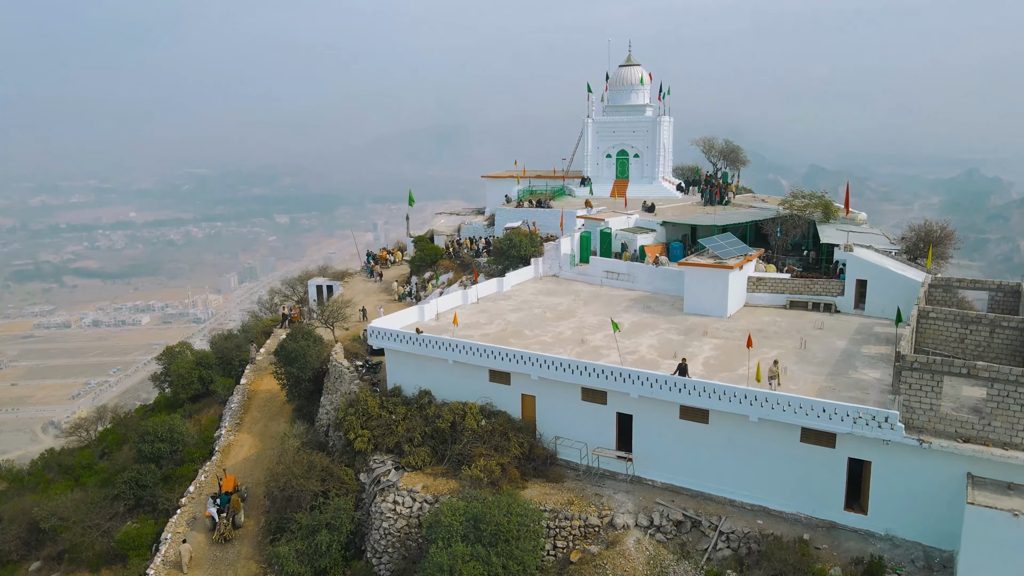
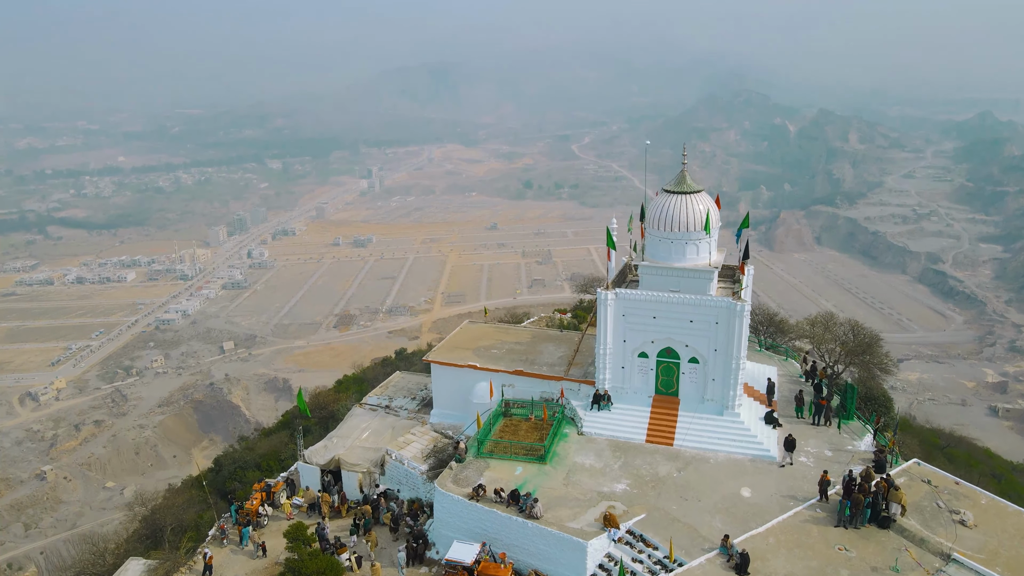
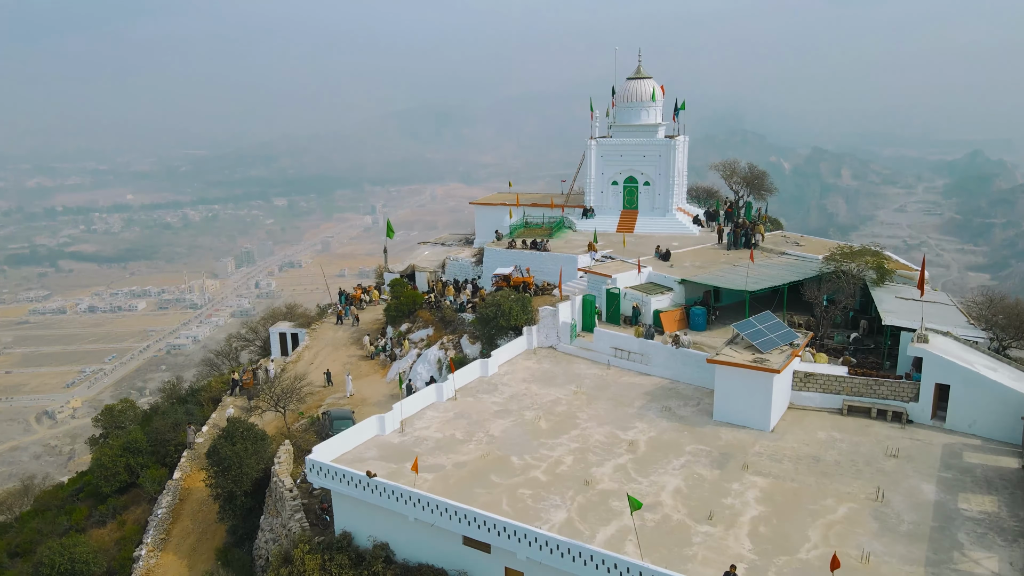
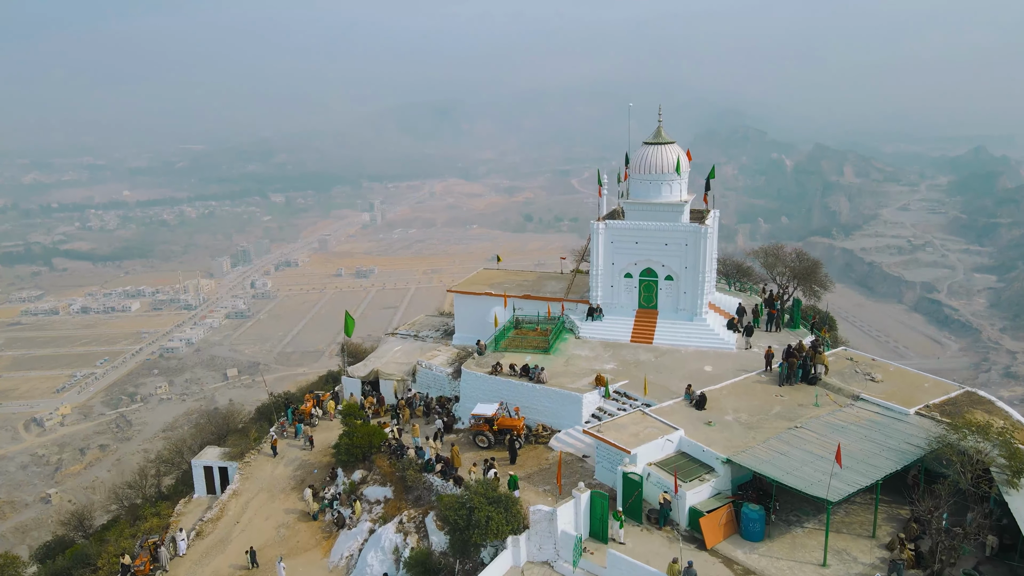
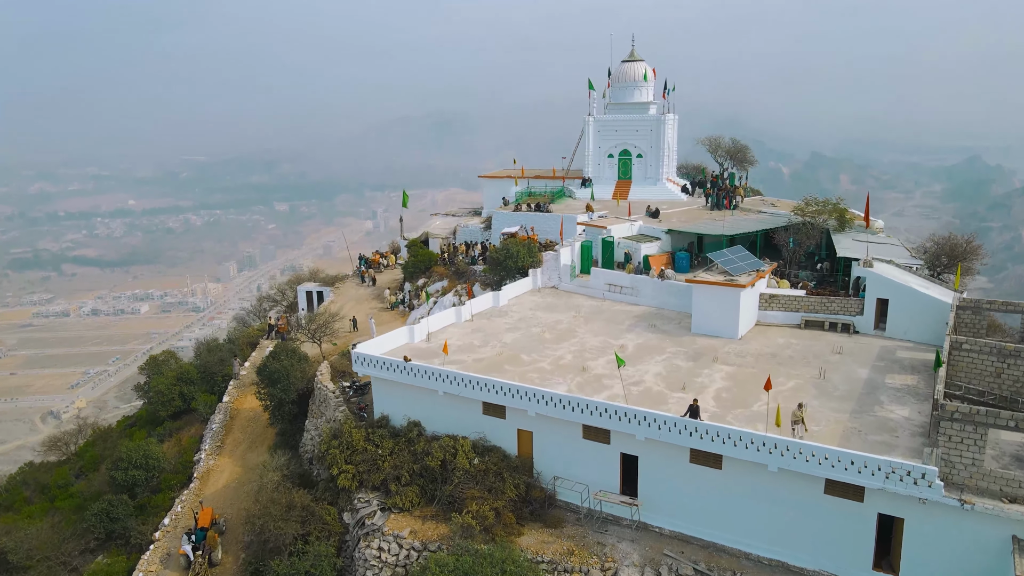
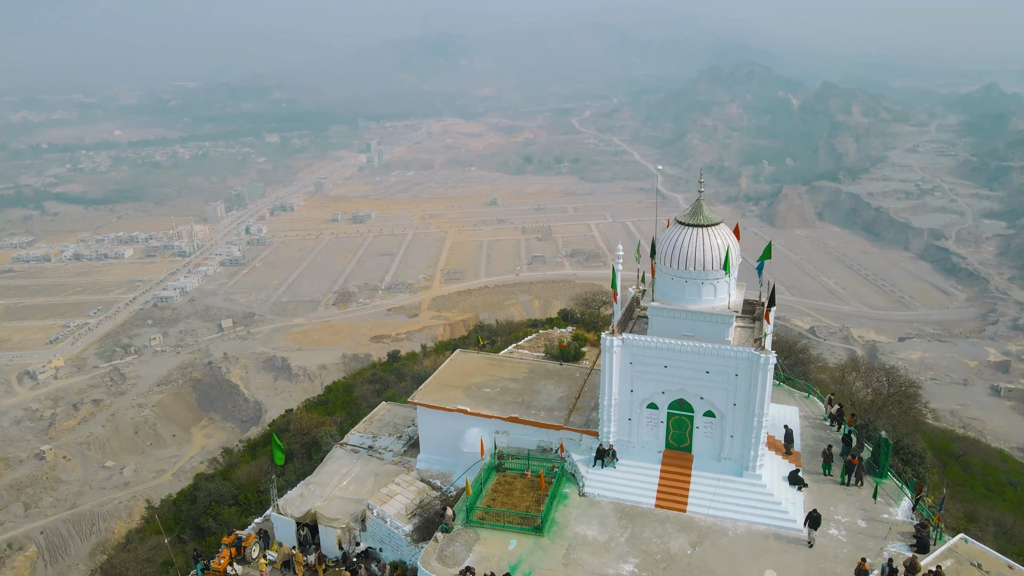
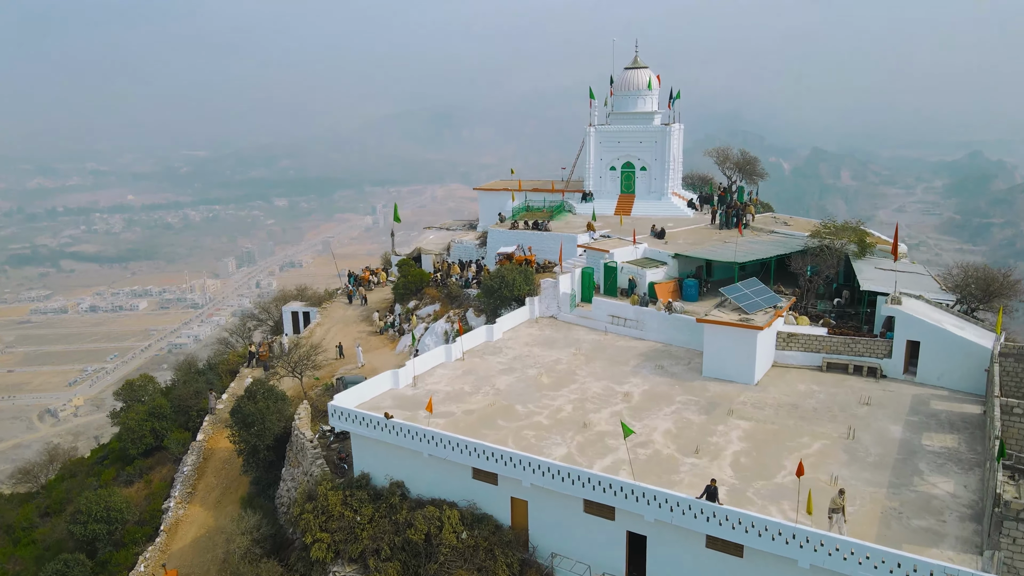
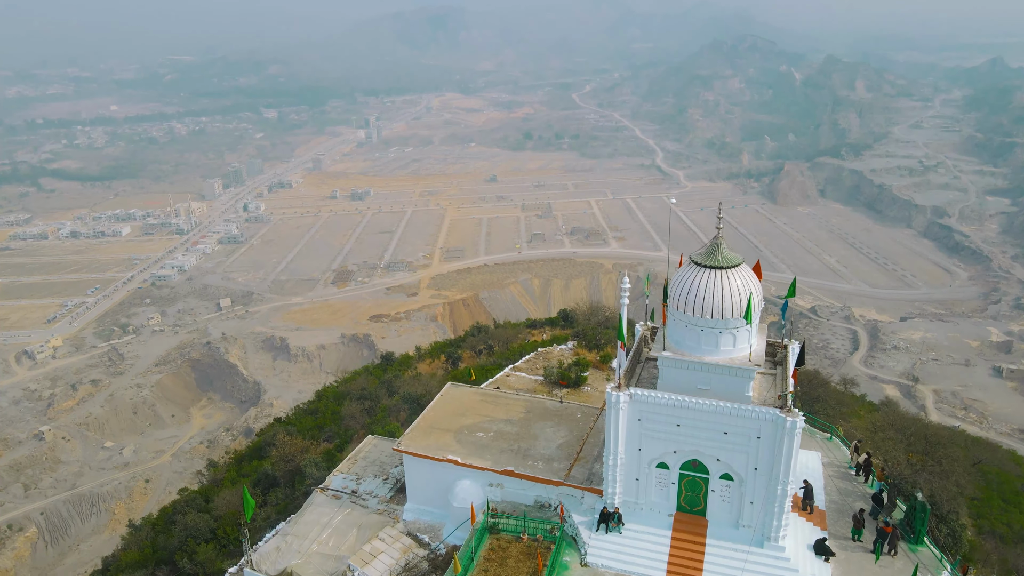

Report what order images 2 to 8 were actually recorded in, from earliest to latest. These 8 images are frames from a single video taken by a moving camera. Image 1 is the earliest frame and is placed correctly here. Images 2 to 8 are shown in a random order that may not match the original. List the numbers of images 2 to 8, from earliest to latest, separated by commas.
5, 7, 3, 4, 2, 6, 8
